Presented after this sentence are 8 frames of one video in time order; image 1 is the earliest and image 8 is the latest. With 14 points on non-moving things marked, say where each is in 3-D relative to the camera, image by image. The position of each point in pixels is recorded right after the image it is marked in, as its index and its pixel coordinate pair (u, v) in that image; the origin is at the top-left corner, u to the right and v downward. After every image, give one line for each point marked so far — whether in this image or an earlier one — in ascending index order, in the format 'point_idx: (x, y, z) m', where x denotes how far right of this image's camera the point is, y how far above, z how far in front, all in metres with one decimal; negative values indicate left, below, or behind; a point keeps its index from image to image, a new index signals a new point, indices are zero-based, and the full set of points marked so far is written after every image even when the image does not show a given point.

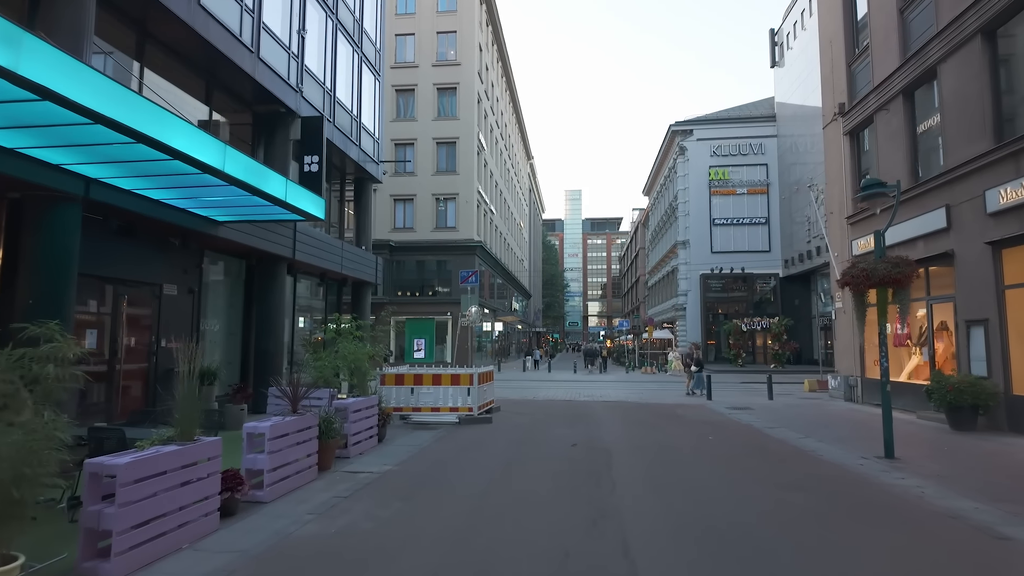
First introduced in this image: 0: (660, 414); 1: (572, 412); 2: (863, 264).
0: (+4.1, -3.5, +16.4) m
1: (+1.6, -3.5, +16.7) m
2: (+6.2, +0.4, +10.5) m
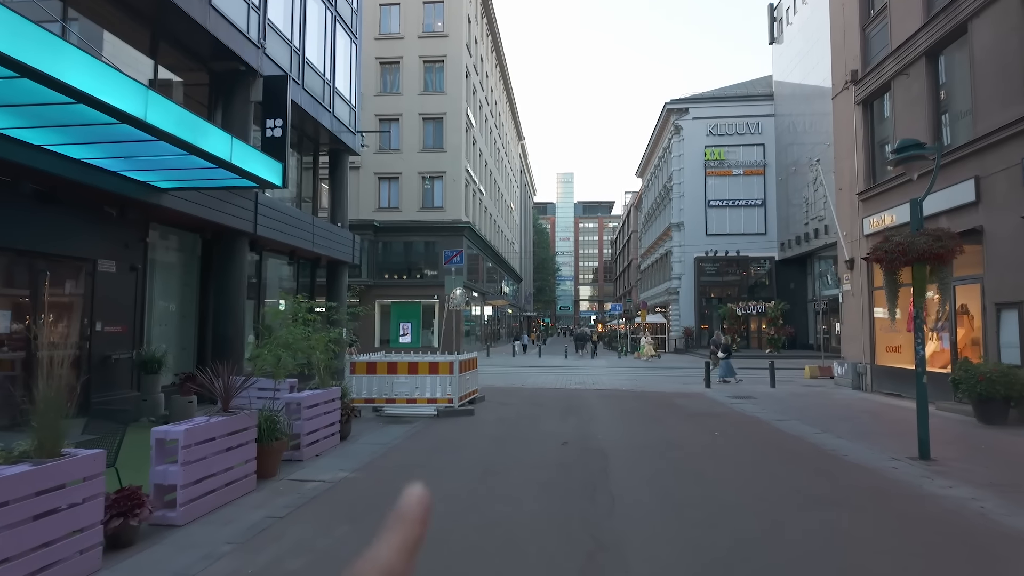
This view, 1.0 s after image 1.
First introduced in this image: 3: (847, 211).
0: (+3.7, -3.0, +15.1) m
1: (+1.2, -3.0, +15.4) m
2: (+6.0, +0.8, +9.1) m
3: (+11.2, +2.6, +19.7) m
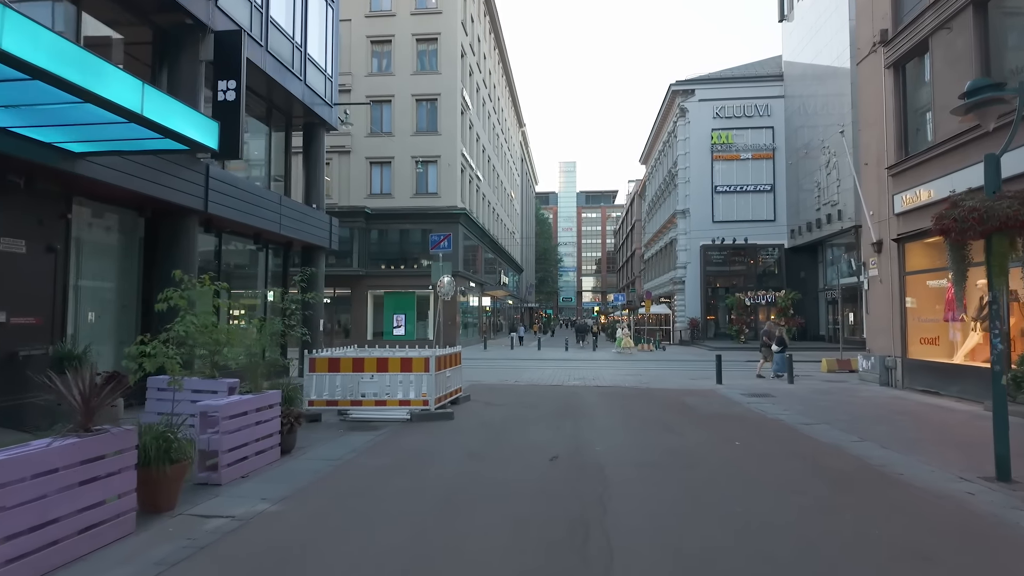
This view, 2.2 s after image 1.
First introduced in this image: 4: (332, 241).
0: (+3.4, -2.6, +13.3) m
1: (+1.0, -2.6, +13.6) m
2: (+5.6, +1.1, +7.3) m
3: (+10.9, +3.0, +17.8) m
4: (-6.0, +1.5, +19.7) m
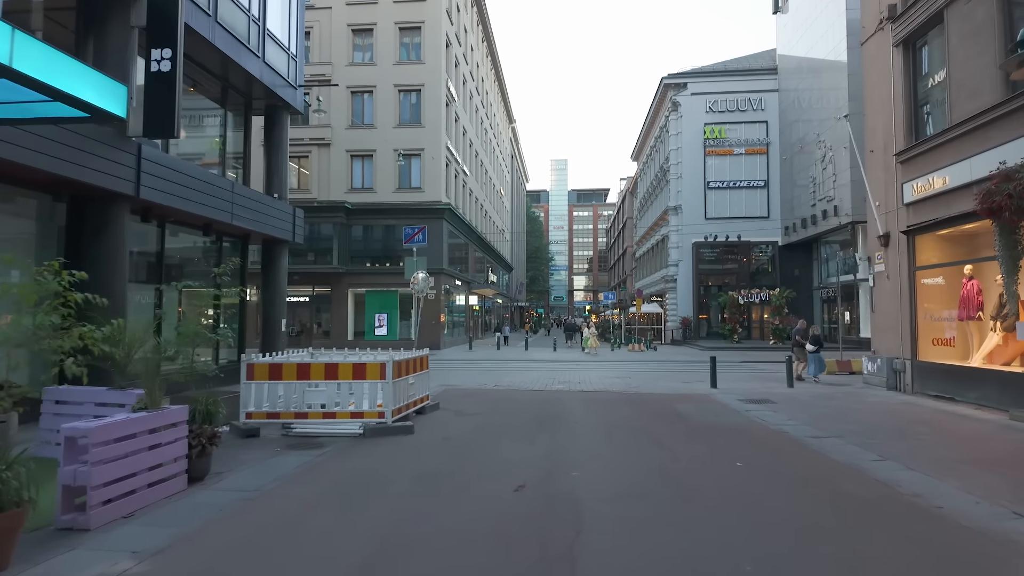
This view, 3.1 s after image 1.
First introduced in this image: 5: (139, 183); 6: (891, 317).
0: (+2.9, -2.6, +11.9) m
1: (+0.4, -2.6, +12.2) m
2: (+5.2, +1.1, +5.9) m
3: (+10.3, +3.1, +16.5) m
4: (-6.7, +1.6, +18.2) m
5: (-7.4, +2.1, +11.7) m
6: (+10.2, -0.8, +15.8) m
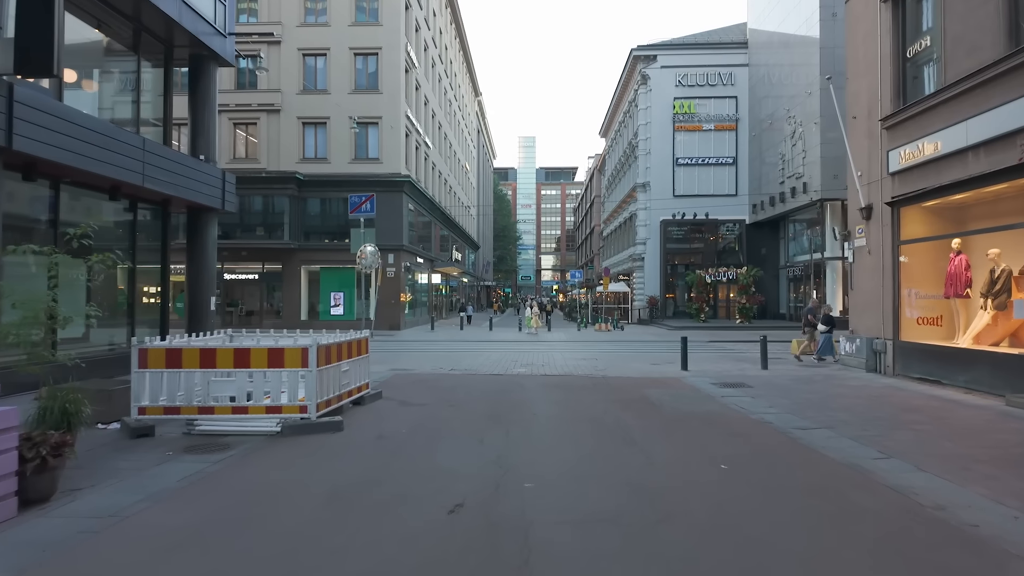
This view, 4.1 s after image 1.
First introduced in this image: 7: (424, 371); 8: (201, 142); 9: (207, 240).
0: (+2.0, -2.1, +10.7) m
1: (-0.5, -2.1, +10.9) m
2: (+4.6, +1.4, +4.7) m
3: (+9.2, +3.8, +15.5) m
4: (-7.9, +2.4, +16.3) m
5: (-8.2, +2.6, +9.8) m
6: (+9.1, -0.2, +14.9) m
7: (-2.3, -2.1, +15.4) m
8: (-8.3, +3.9, +15.9) m
9: (-8.2, +1.3, +15.9) m
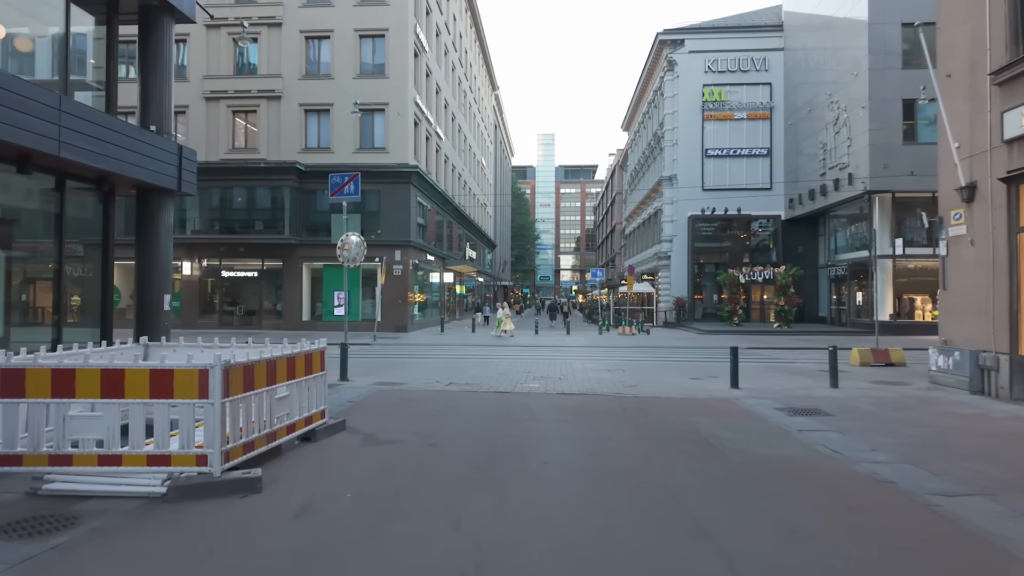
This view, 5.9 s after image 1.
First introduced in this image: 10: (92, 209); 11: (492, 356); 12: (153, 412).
0: (+2.1, -2.0, +7.9) m
1: (-0.4, -2.0, +8.1) m
2: (+4.5, +1.4, +1.8) m
3: (+9.4, +3.8, +12.4) m
4: (-7.6, +2.4, +13.8) m
5: (-8.2, +2.6, +7.3) m
6: (+9.3, -0.2, +11.8) m
7: (-2.1, -2.1, +12.7) m
8: (-8.1, +4.0, +13.4) m
9: (-7.9, +1.4, +13.4) m
10: (-8.8, +1.7, +12.5) m
11: (-0.8, -2.3, +20.2) m
12: (-3.4, -1.2, +5.6) m
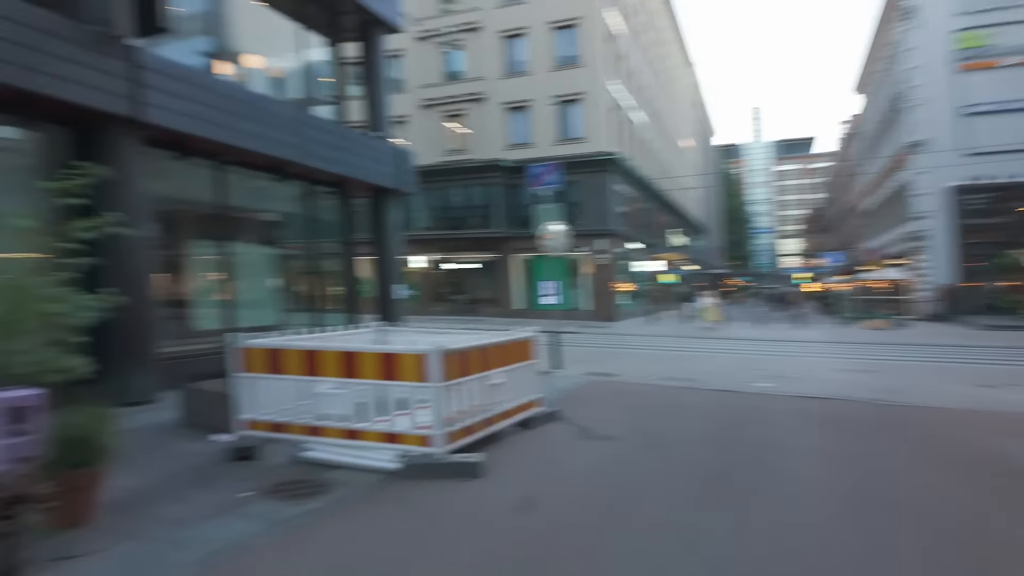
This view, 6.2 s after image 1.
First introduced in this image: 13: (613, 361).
0: (+4.7, -1.8, +6.2) m
1: (+2.4, -1.8, +7.3) m
2: (+4.9, +1.5, -0.4) m
3: (+13.1, +4.1, +8.0) m
4: (-2.5, +2.7, +15.0) m
5: (-5.2, +2.8, +9.0) m
6: (+12.8, +0.1, +7.5) m
7: (+2.4, -1.8, +12.2) m
8: (-3.1, +4.3, +14.8) m
9: (-2.9, +1.6, +14.8) m
10: (-4.1, +2.0, +14.2) m
11: (+6.1, -1.9, +18.8) m
12: (-1.2, -1.0, +5.9) m
13: (+2.6, -1.8, +15.1) m
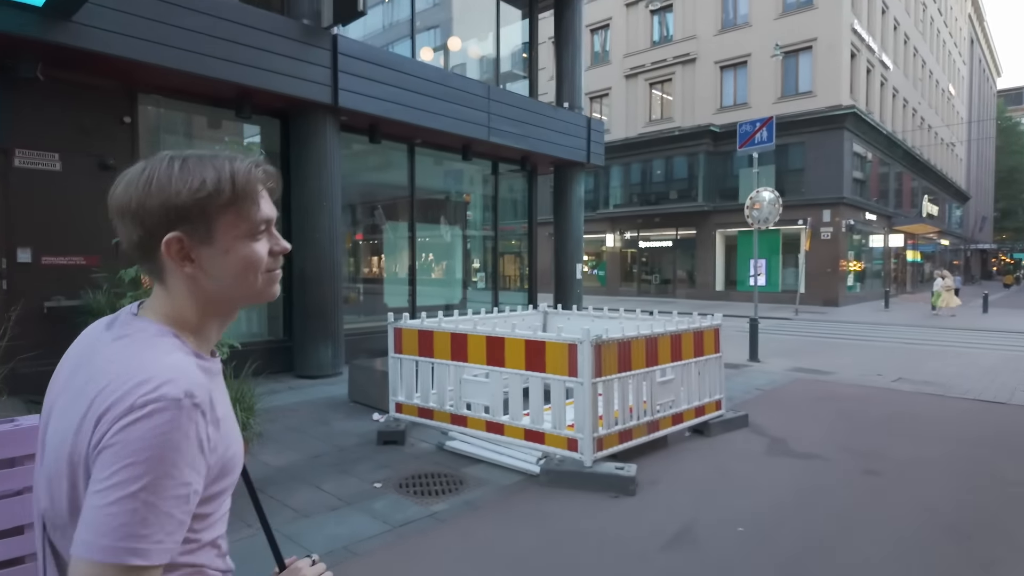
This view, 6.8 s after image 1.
0: (+5.9, -1.7, +3.7) m
1: (+4.1, -1.6, +5.4) m
2: (+3.9, +1.4, -2.8) m
3: (+14.4, +4.1, +2.4) m
4: (+2.0, +3.2, +14.1) m
5: (-2.5, +3.1, +9.4) m
6: (+14.0, +0.2, +2.1) m
7: (+5.7, -1.5, +10.0) m
8: (+1.4, +4.7, +14.0) m
9: (+1.5, +2.1, +14.1) m
10: (+0.2, +2.5, +13.9) m
11: (+11.4, -1.4, +15.1) m
12: (+0.2, -0.8, +5.3) m
13: (+6.8, -1.4, +12.7) m
